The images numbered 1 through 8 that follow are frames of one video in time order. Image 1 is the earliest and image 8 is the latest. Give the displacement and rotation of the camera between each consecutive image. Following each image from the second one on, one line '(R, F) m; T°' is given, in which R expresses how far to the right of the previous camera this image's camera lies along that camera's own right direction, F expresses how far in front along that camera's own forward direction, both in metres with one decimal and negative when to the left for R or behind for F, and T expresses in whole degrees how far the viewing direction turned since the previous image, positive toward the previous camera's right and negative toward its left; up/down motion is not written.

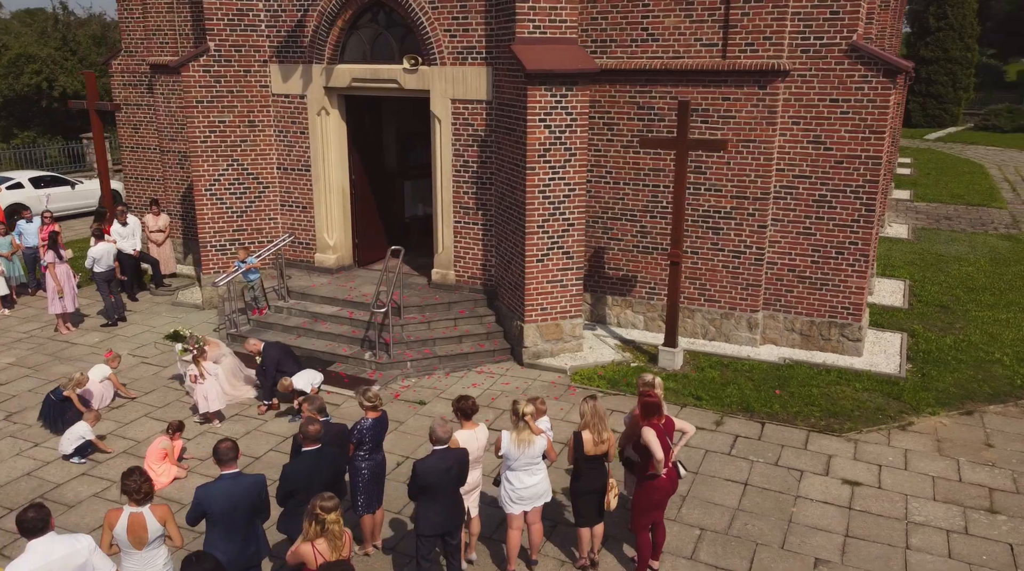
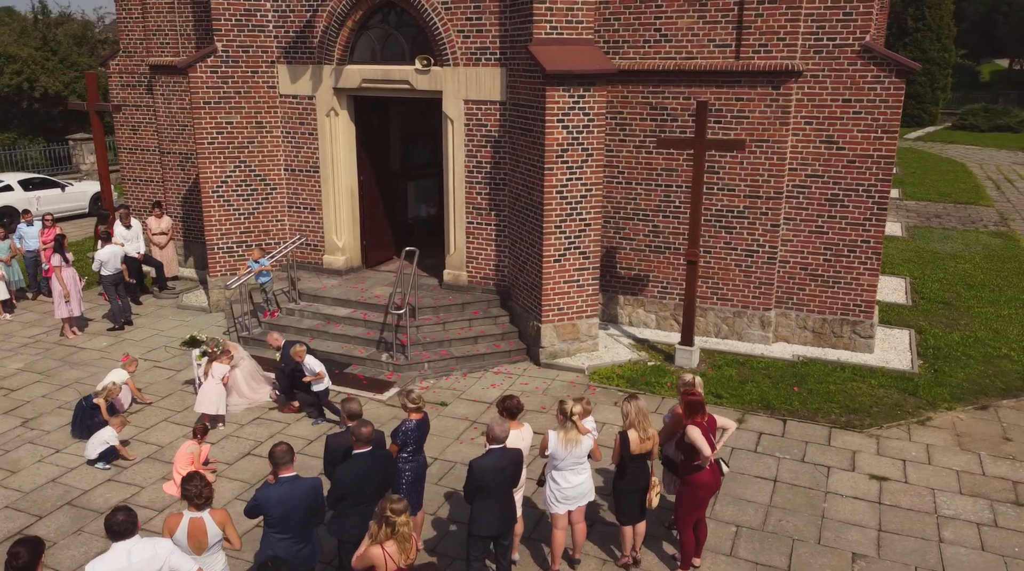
(-0.5, 0.0) m; +2°
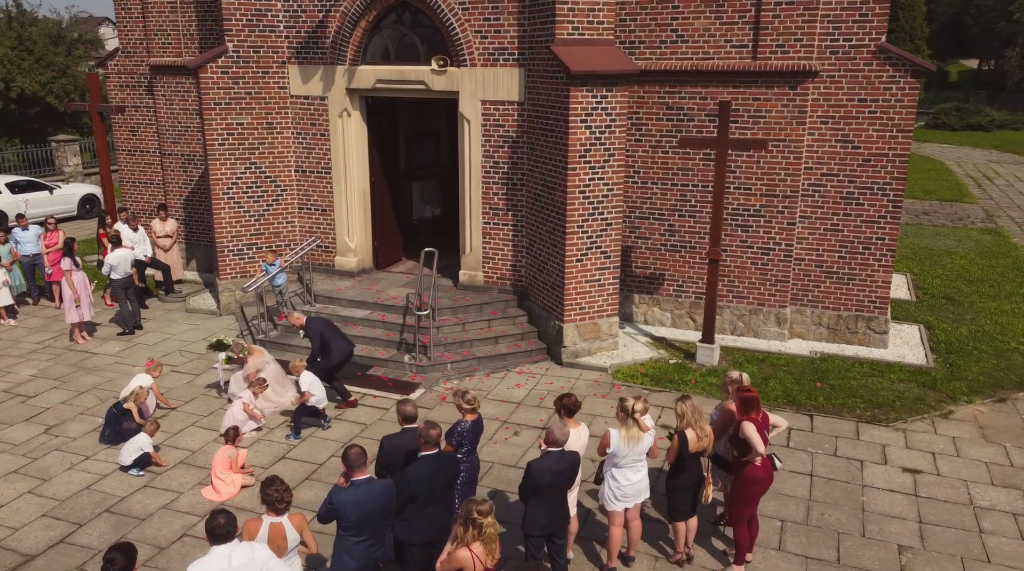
(-0.7, 0.0) m; +2°
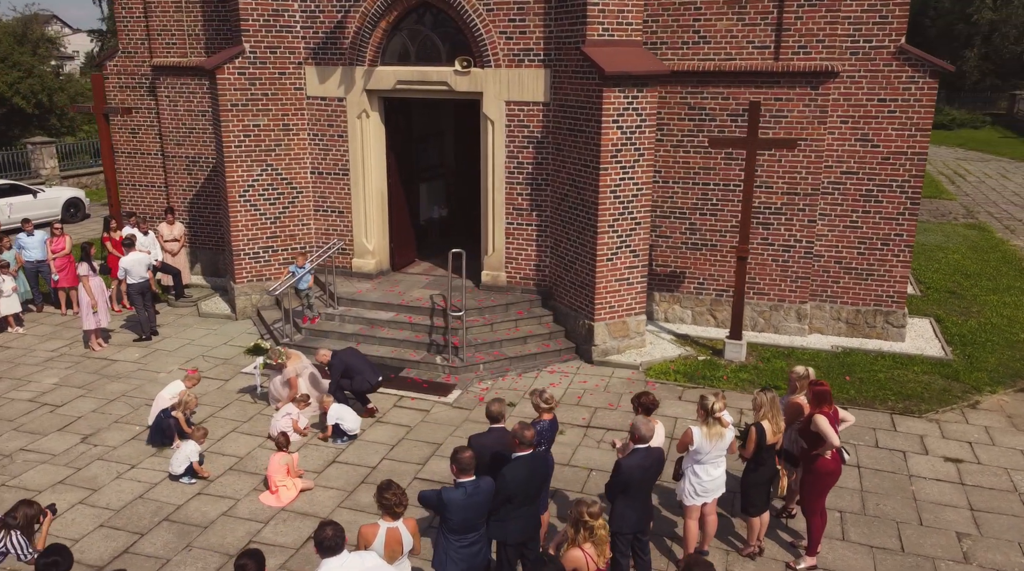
(-0.9, 0.0) m; +3°
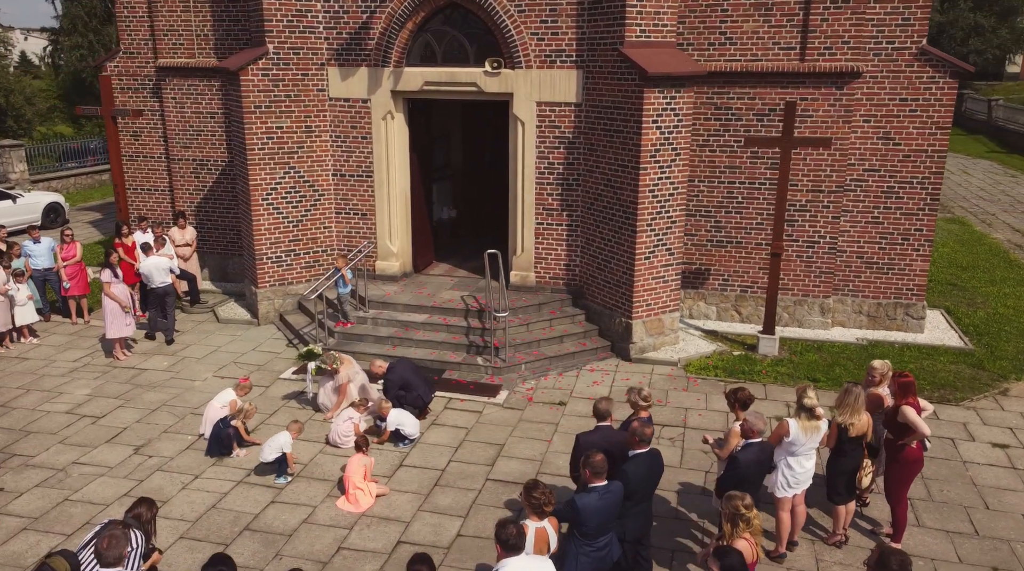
(-1.2, 0.0) m; +3°
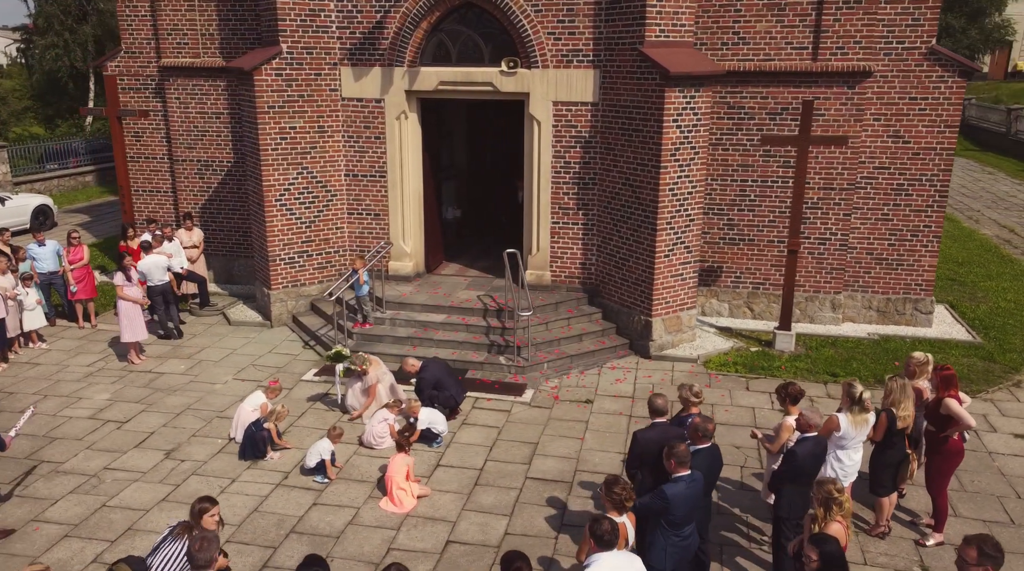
(-0.6, 0.0) m; +2°
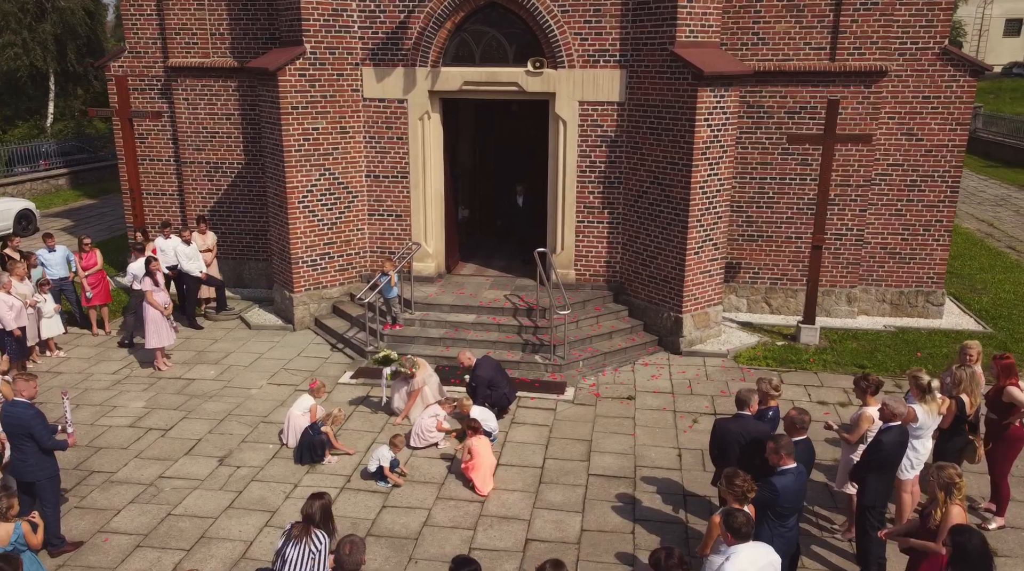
(-1.0, 0.0) m; +3°
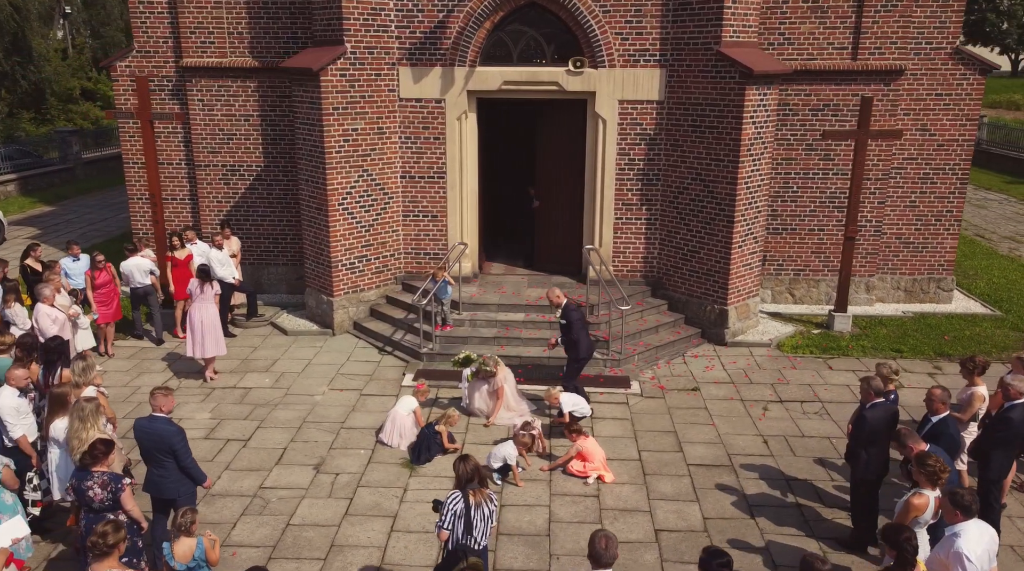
(-1.8, 0.0) m; +5°
